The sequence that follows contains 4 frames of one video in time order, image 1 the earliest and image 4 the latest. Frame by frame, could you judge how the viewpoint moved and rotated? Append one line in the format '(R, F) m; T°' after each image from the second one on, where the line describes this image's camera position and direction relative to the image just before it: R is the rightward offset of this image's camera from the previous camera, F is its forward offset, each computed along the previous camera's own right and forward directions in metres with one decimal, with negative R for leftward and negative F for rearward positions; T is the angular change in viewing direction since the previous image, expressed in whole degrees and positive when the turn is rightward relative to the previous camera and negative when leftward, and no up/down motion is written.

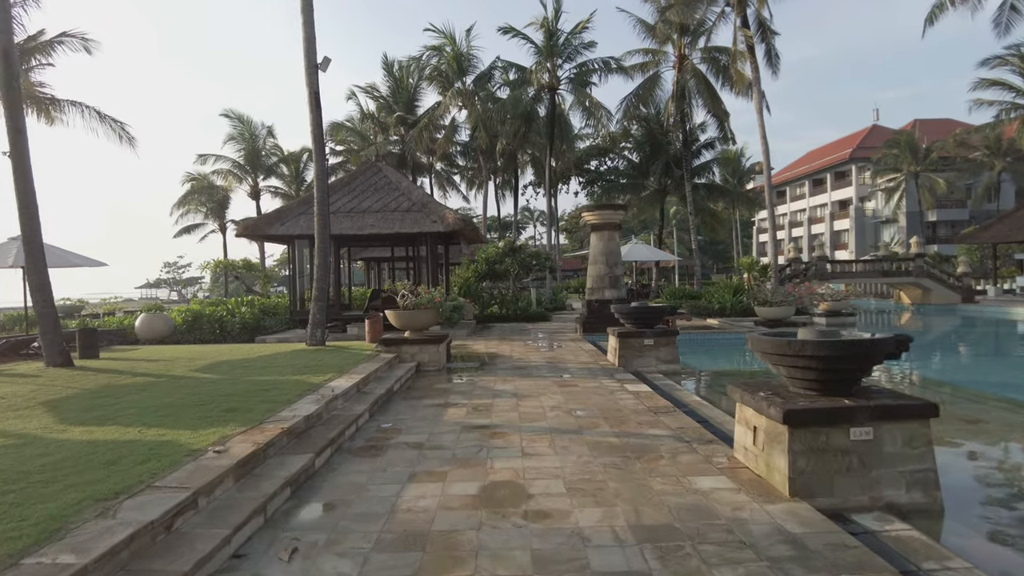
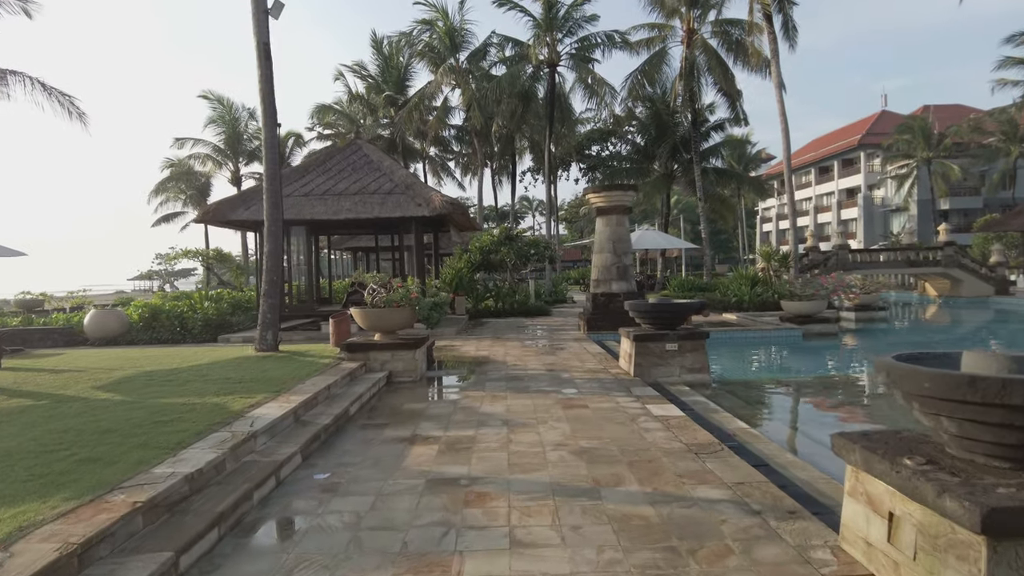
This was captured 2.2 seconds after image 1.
(+0.1, +1.7) m; 0°
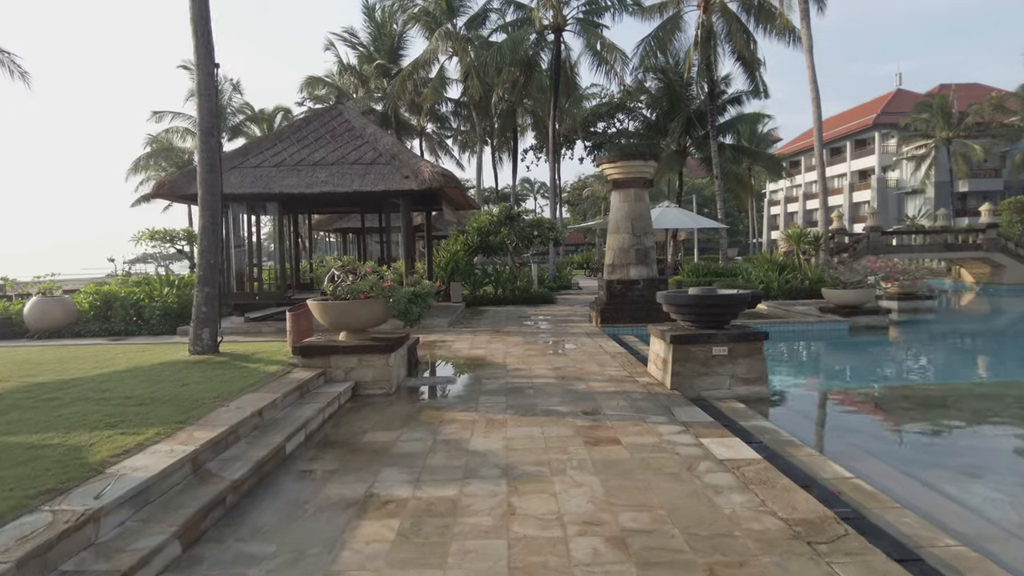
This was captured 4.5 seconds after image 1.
(0.0, +1.7) m; 0°
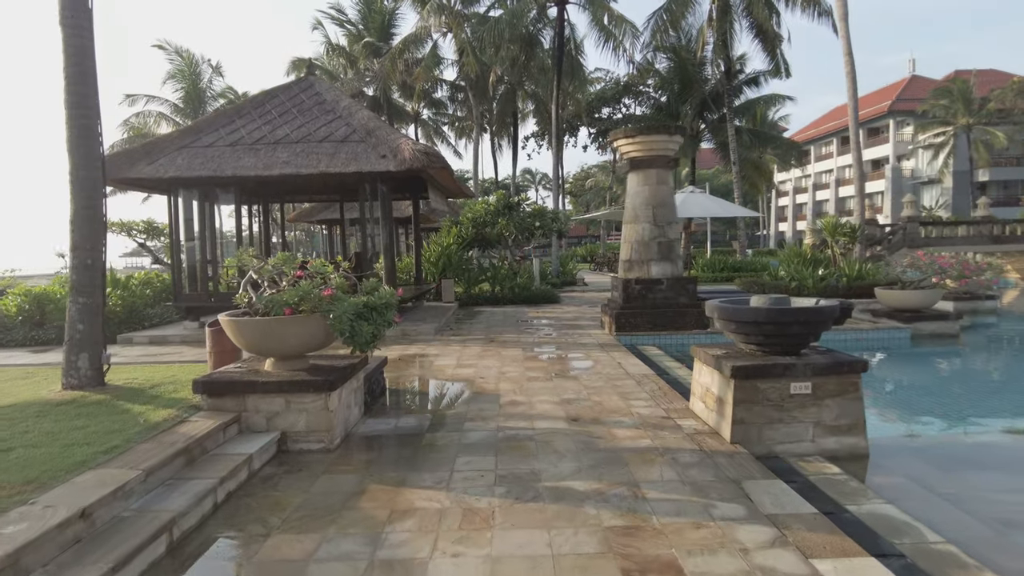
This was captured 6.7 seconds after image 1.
(+0.1, +1.8) m; 0°
